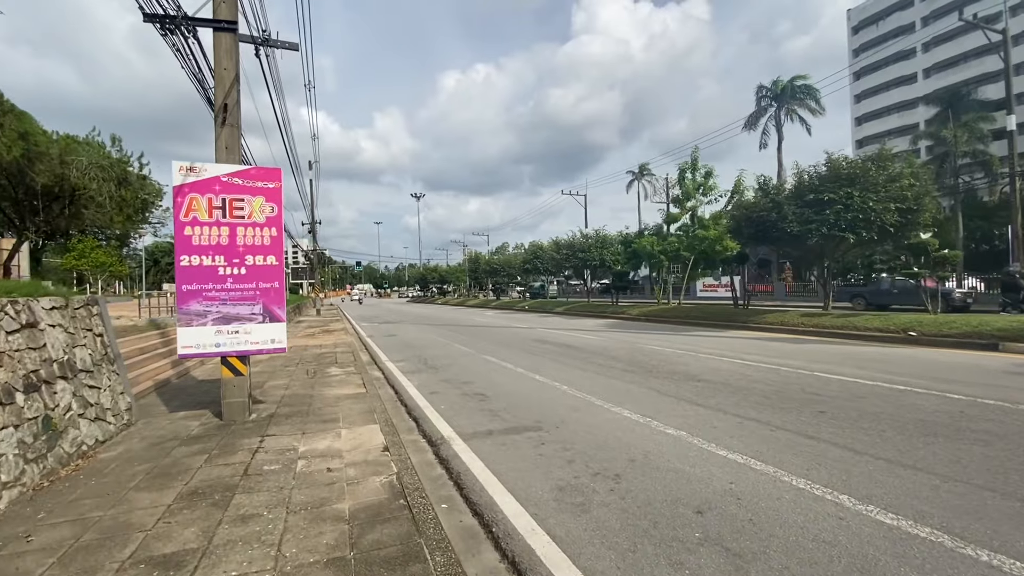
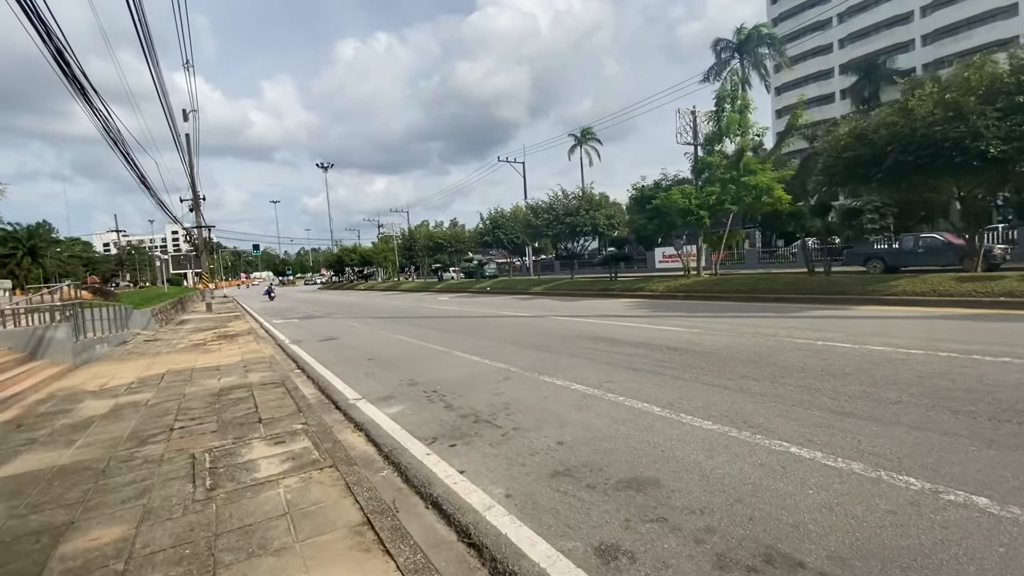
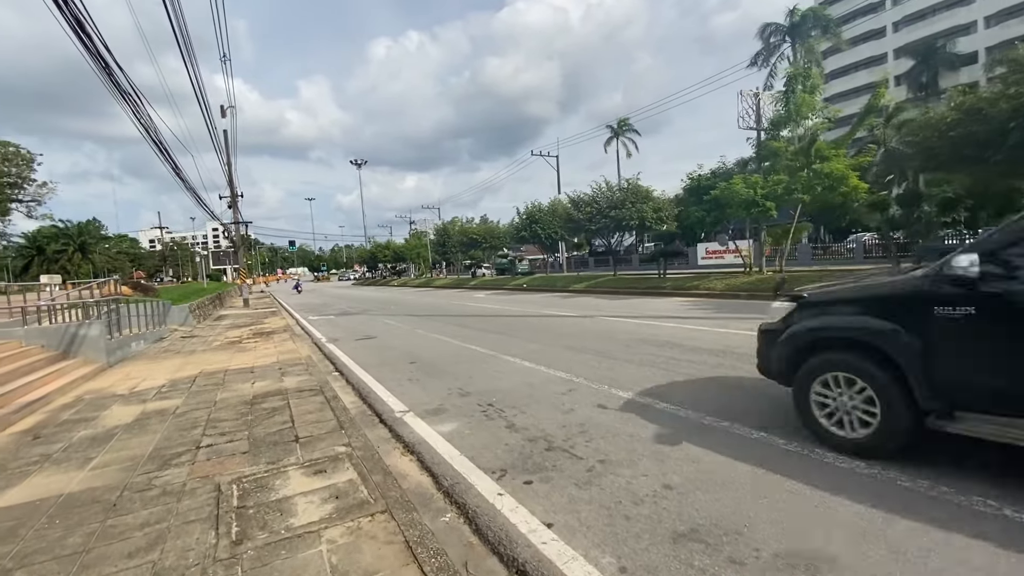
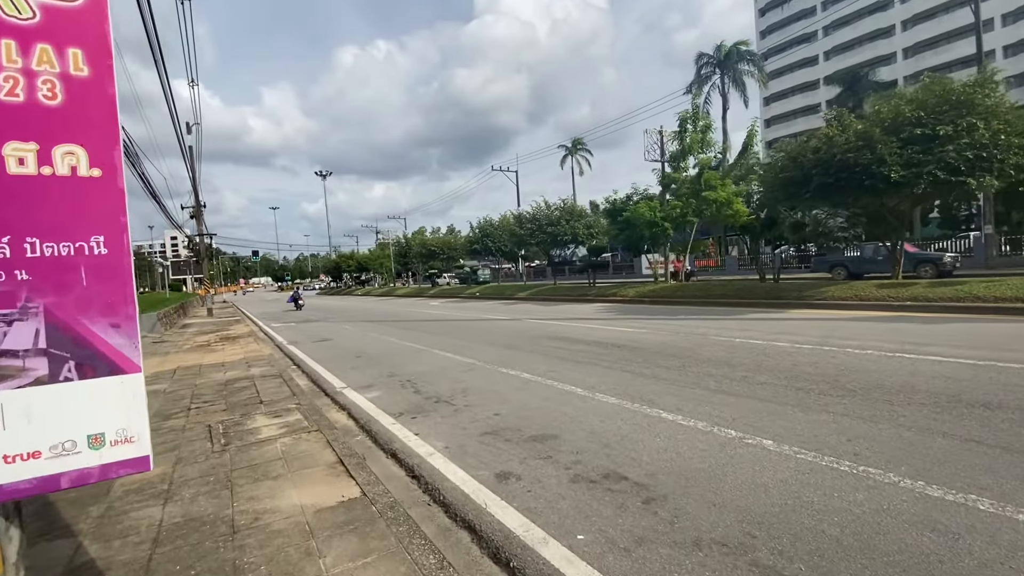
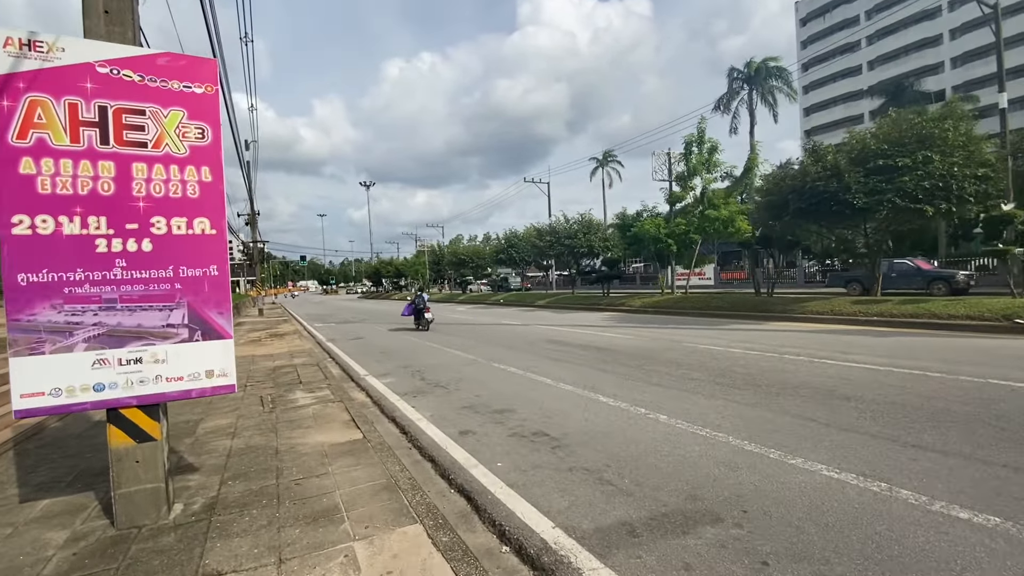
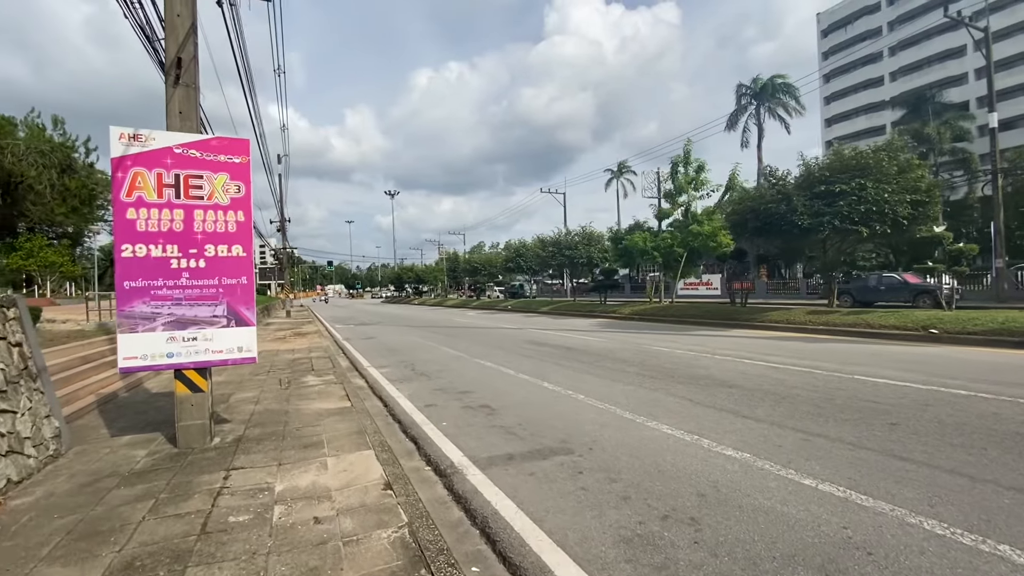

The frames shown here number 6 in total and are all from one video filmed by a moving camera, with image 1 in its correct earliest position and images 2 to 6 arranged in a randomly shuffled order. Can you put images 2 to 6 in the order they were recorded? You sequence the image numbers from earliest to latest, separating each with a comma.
6, 5, 4, 2, 3
